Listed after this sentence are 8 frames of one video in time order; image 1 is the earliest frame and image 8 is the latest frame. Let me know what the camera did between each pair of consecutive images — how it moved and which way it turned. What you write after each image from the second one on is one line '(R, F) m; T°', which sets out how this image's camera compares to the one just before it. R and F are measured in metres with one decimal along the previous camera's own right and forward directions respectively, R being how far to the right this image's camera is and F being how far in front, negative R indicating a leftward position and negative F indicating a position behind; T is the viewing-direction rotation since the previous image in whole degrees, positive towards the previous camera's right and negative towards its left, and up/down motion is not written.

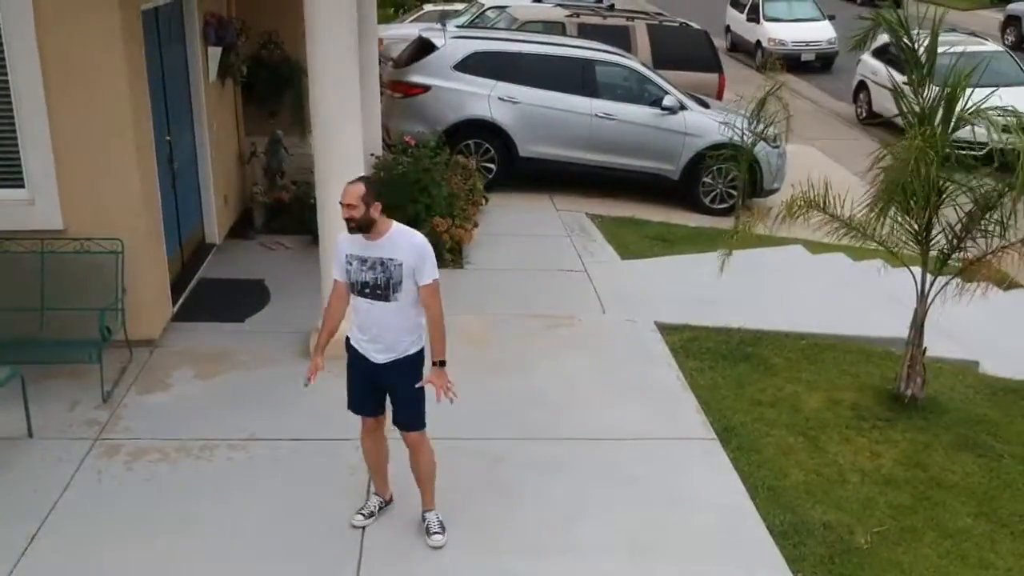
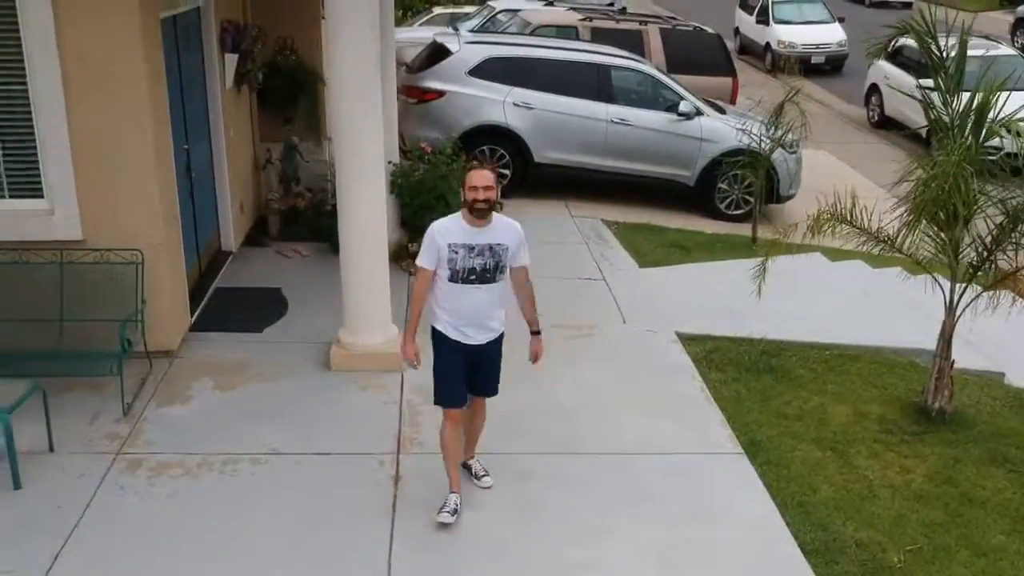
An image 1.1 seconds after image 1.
(-0.1, 0.0) m; 0°
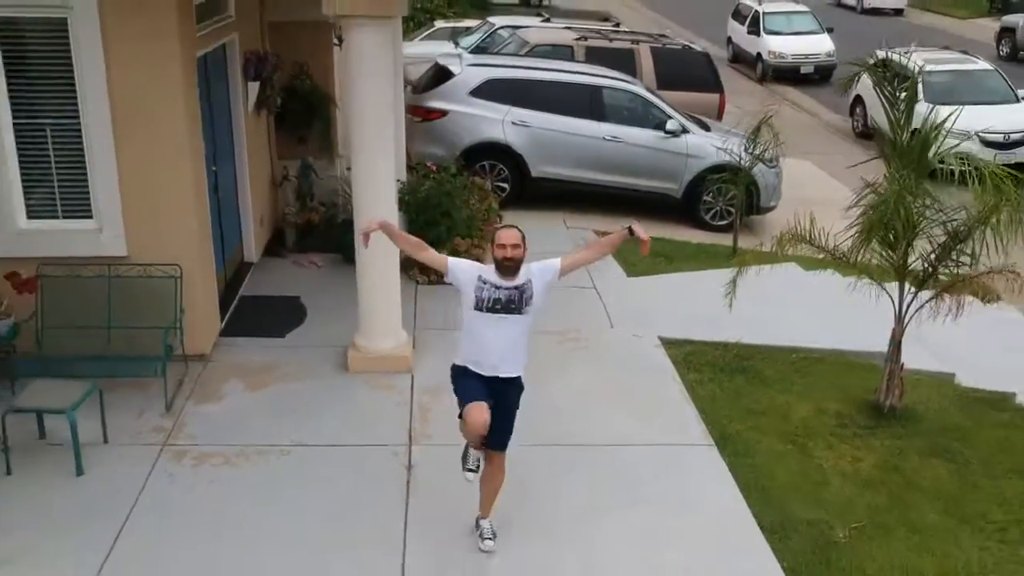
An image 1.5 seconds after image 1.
(0.0, -0.6) m; 0°
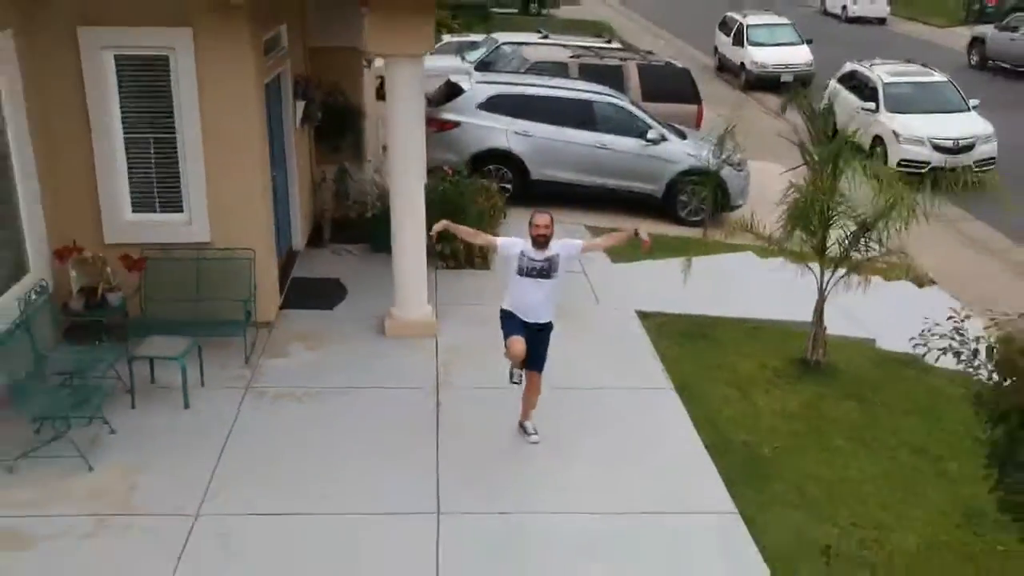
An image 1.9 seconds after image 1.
(0.0, -1.4) m; 0°
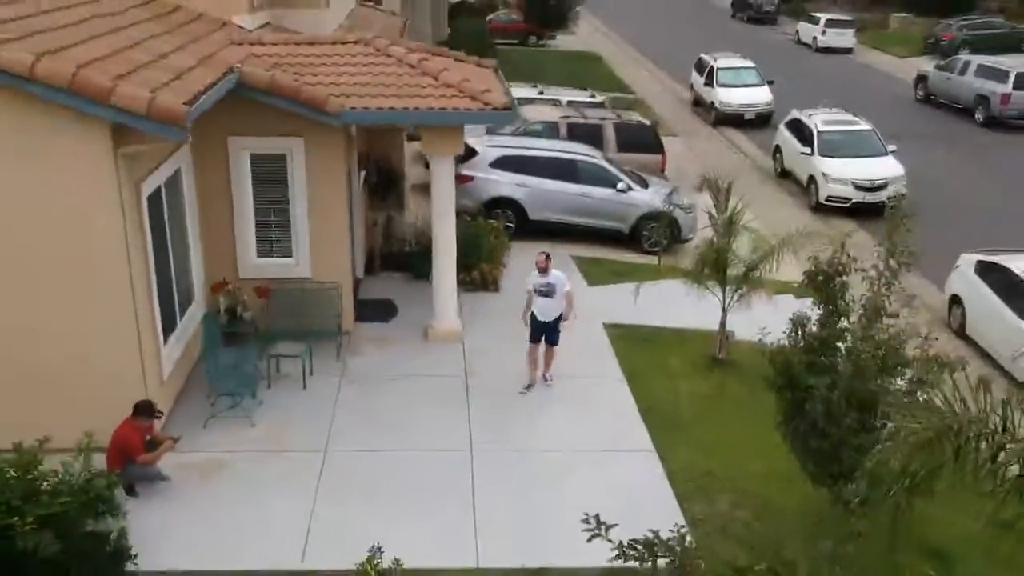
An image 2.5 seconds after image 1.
(0.0, -3.2) m; 0°
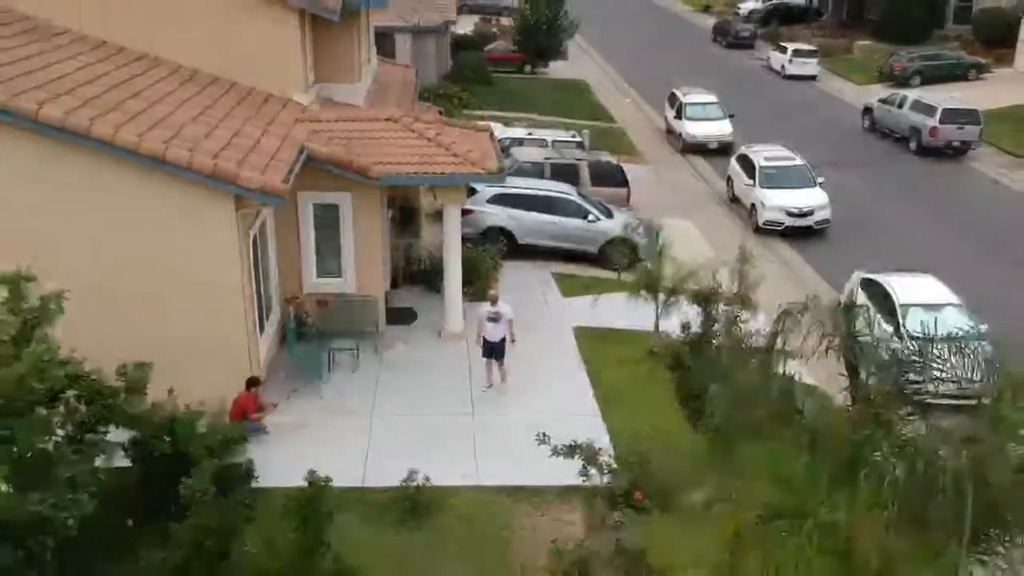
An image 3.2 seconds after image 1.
(+0.1, -3.6) m; 0°
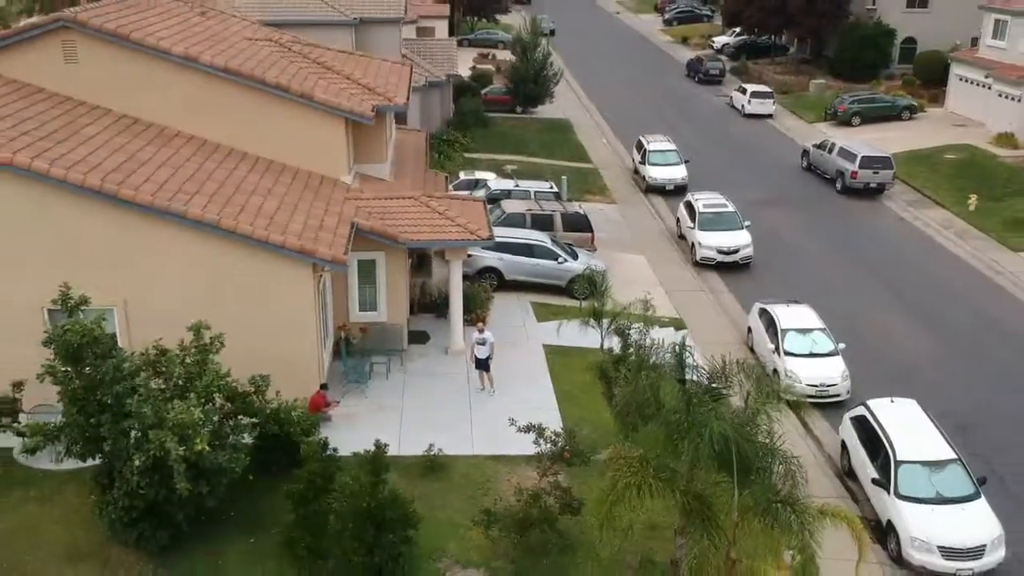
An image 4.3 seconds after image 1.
(+0.3, -5.4) m; 0°
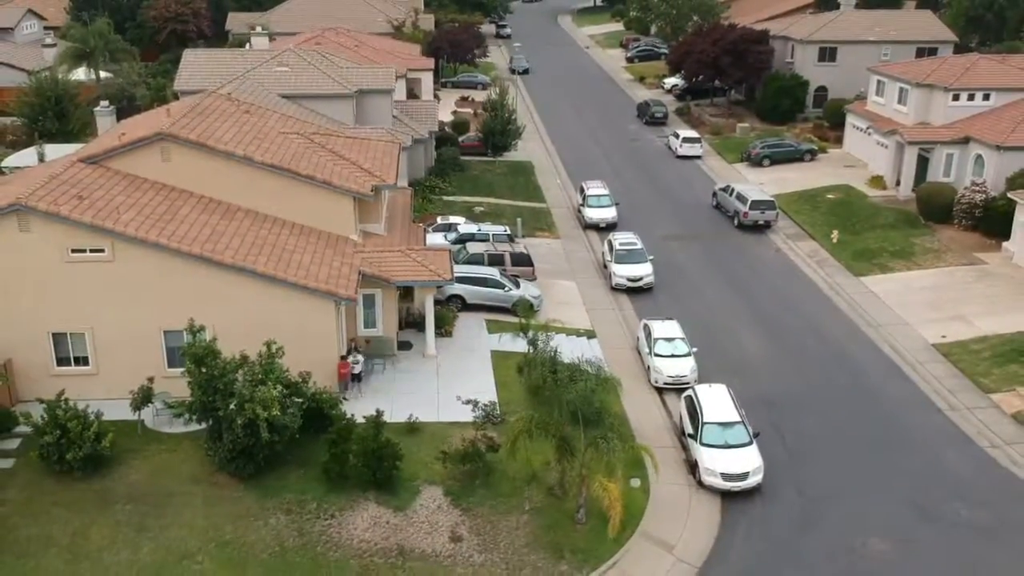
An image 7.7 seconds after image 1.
(+1.2, -8.9) m; 0°
